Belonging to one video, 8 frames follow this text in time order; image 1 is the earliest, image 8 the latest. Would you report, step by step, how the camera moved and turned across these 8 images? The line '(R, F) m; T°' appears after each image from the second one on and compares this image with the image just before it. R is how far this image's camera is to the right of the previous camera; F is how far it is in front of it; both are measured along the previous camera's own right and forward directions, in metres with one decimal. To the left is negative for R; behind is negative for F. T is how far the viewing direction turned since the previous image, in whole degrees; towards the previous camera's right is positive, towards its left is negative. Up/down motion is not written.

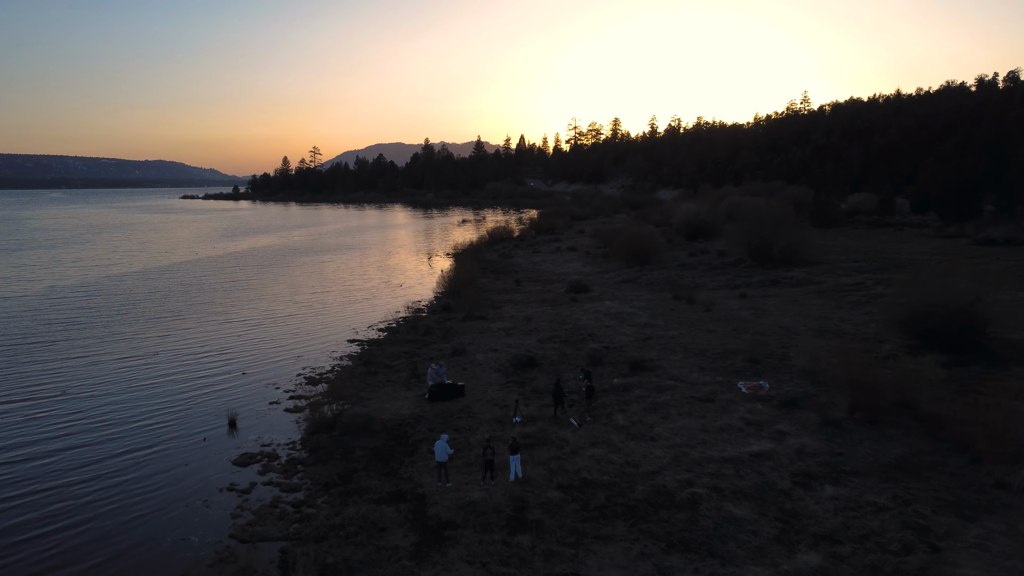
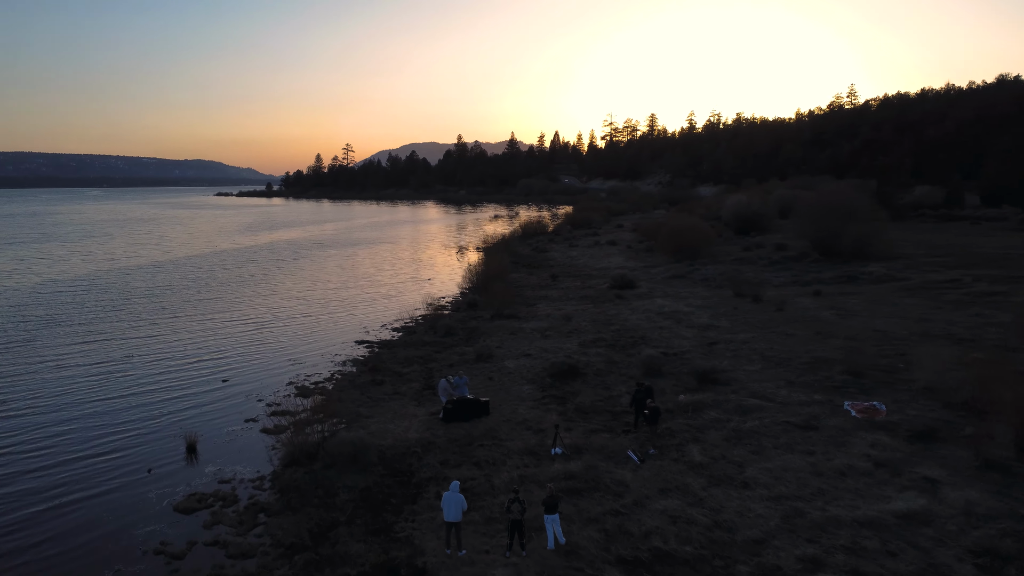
(-0.1, +3.4) m; -2°
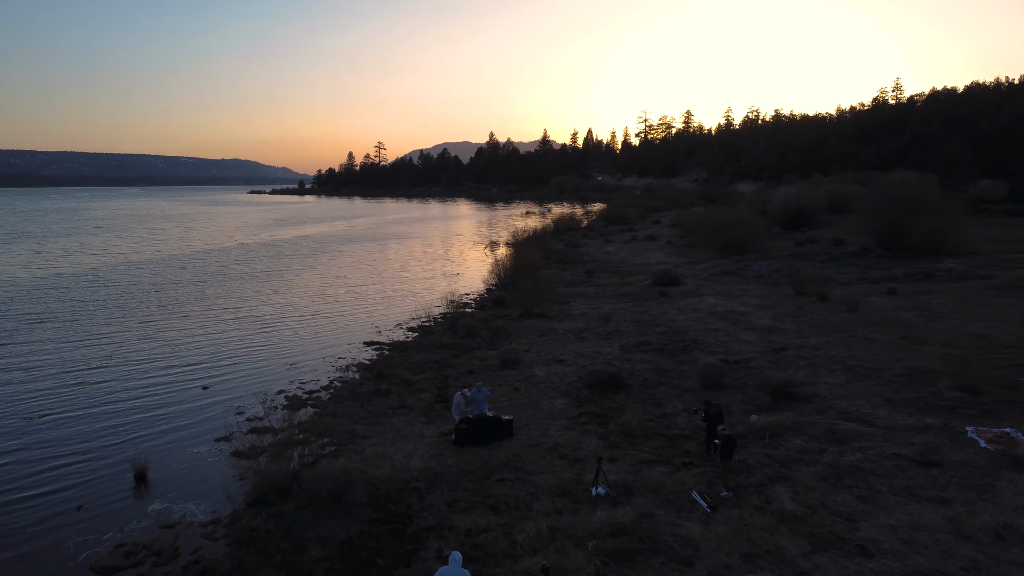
(0.0, +2.5) m; -2°
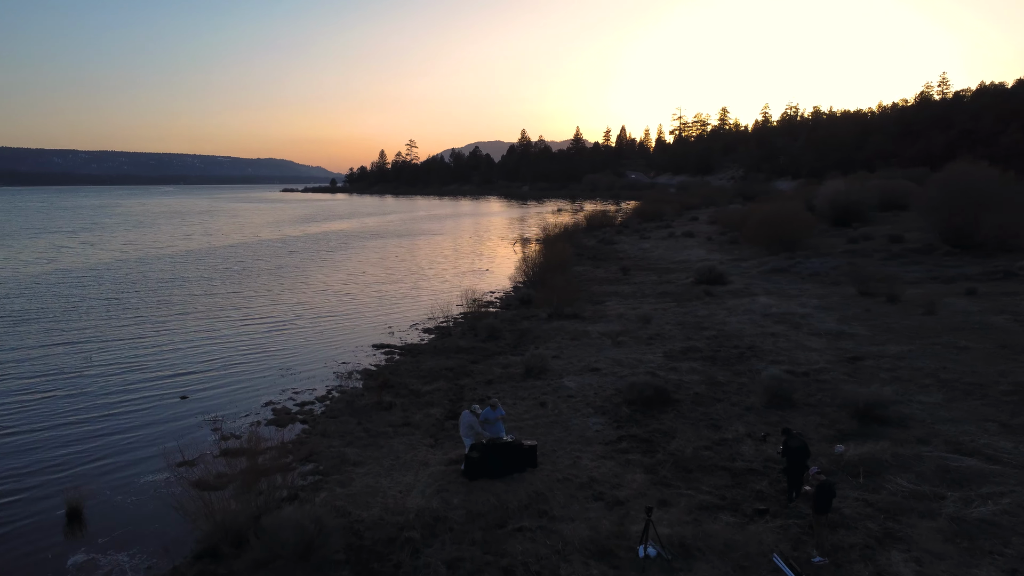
(+0.1, +2.0) m; -2°
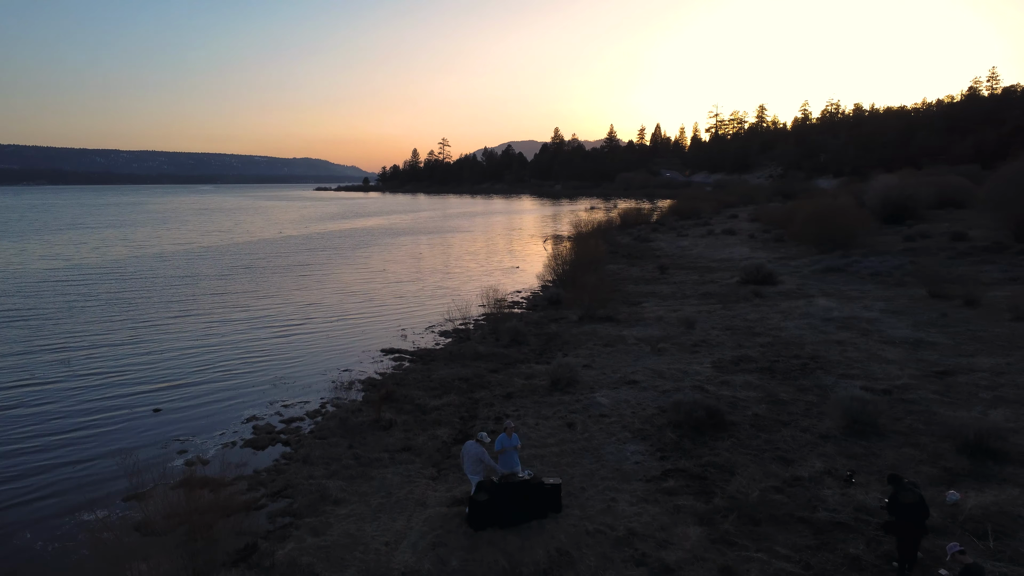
(+0.1, +1.7) m; -2°
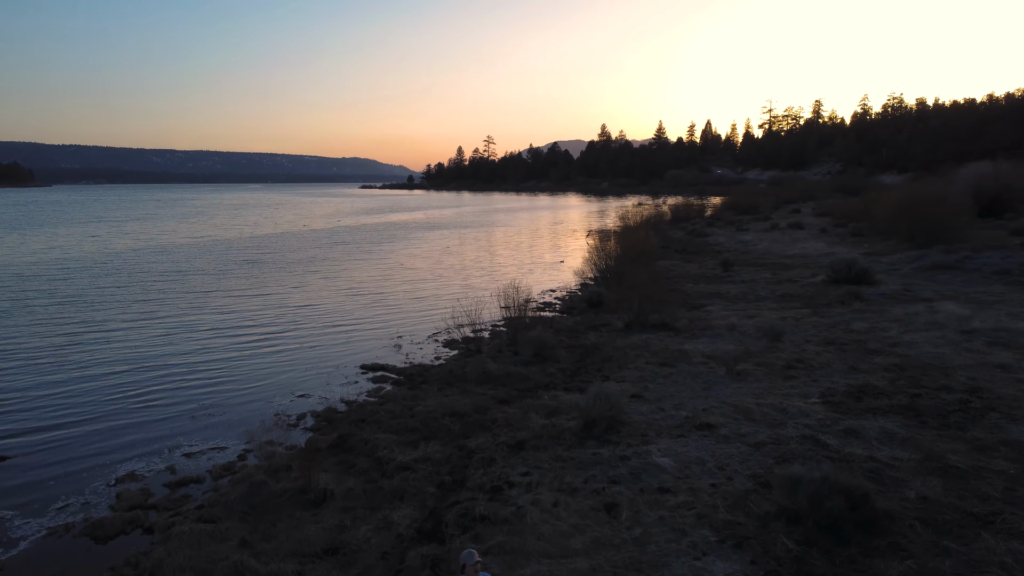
(+0.3, +3.5) m; -3°
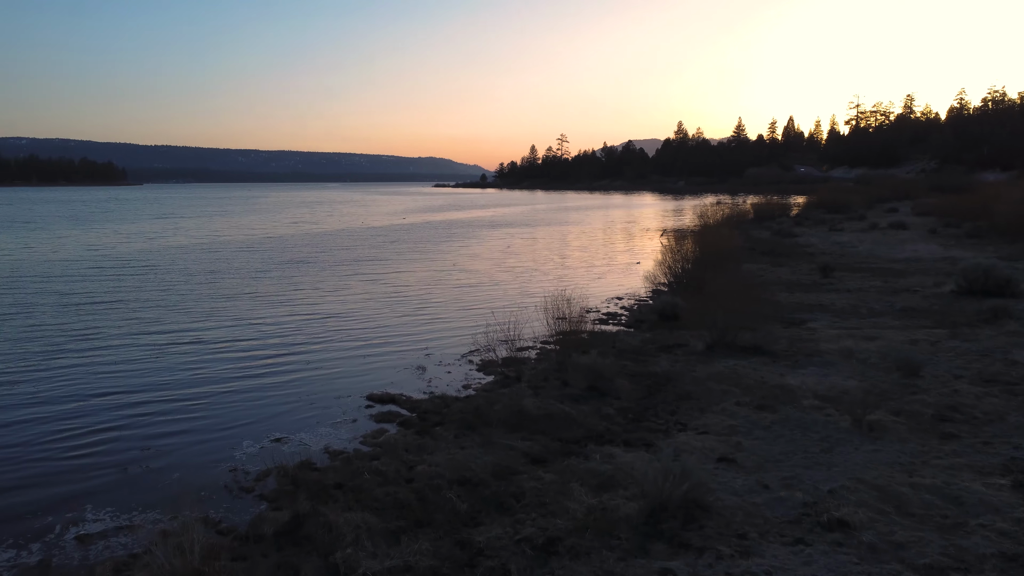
(+0.2, +2.3) m; -5°
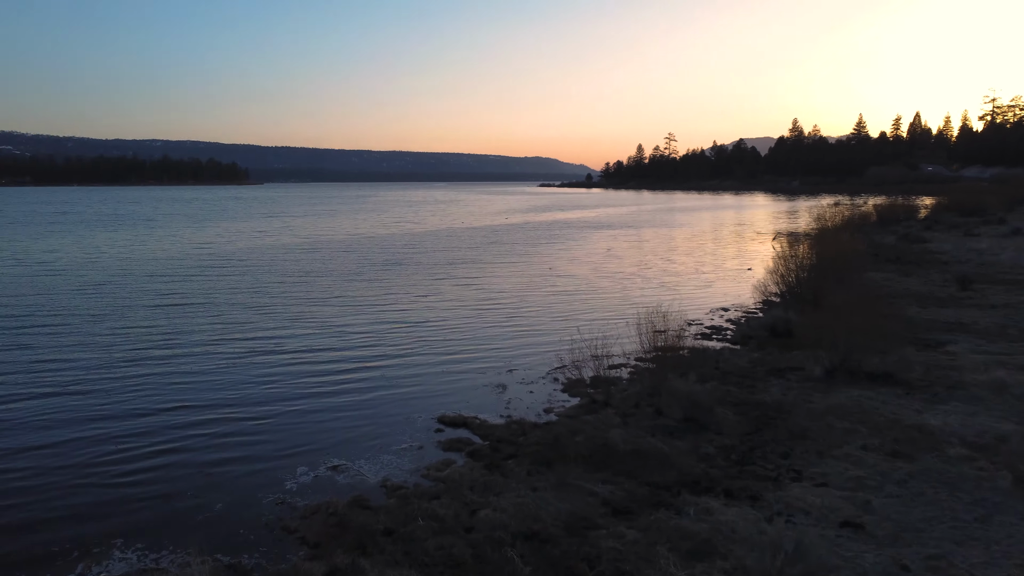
(+0.1, +0.8) m; -8°
